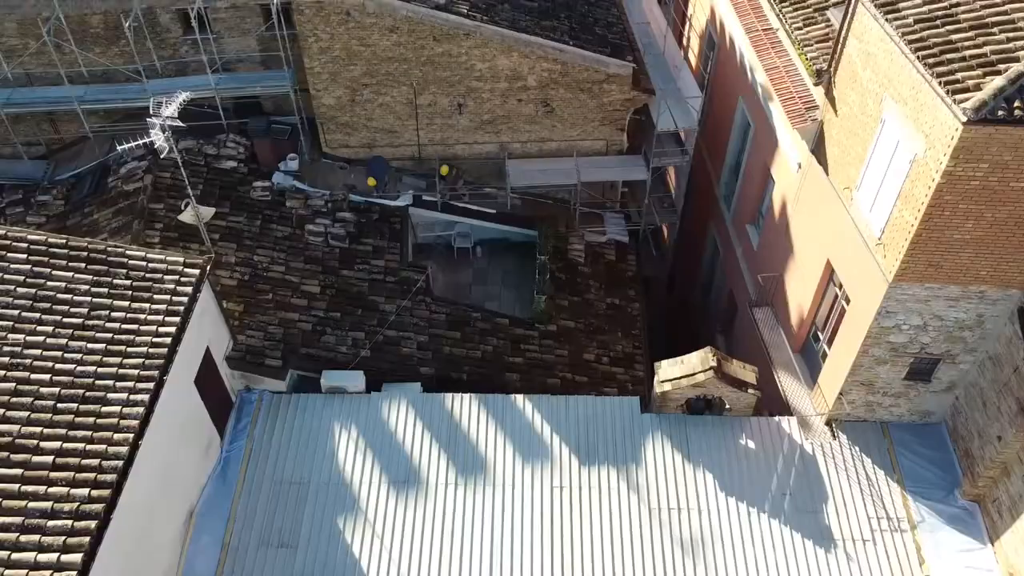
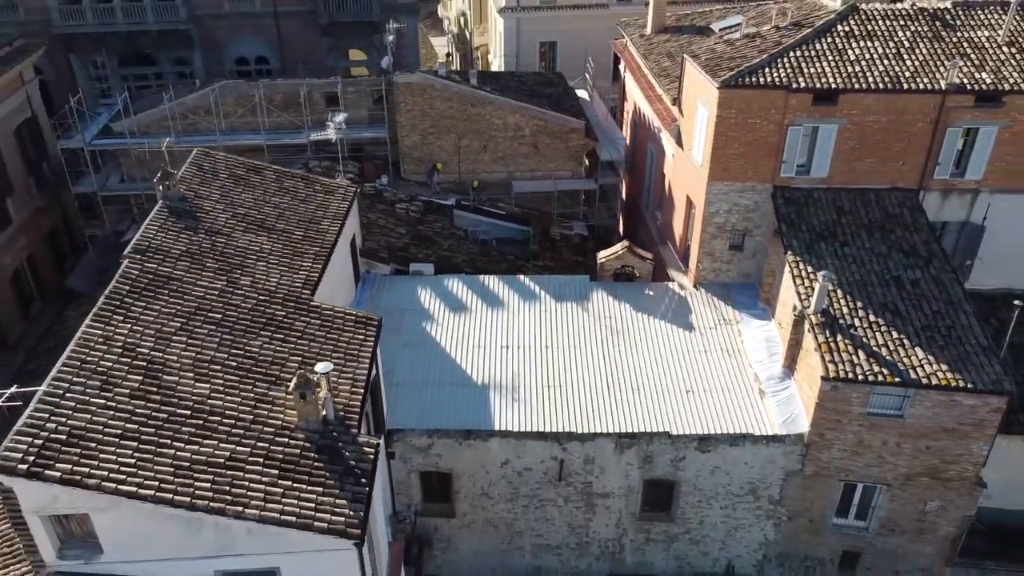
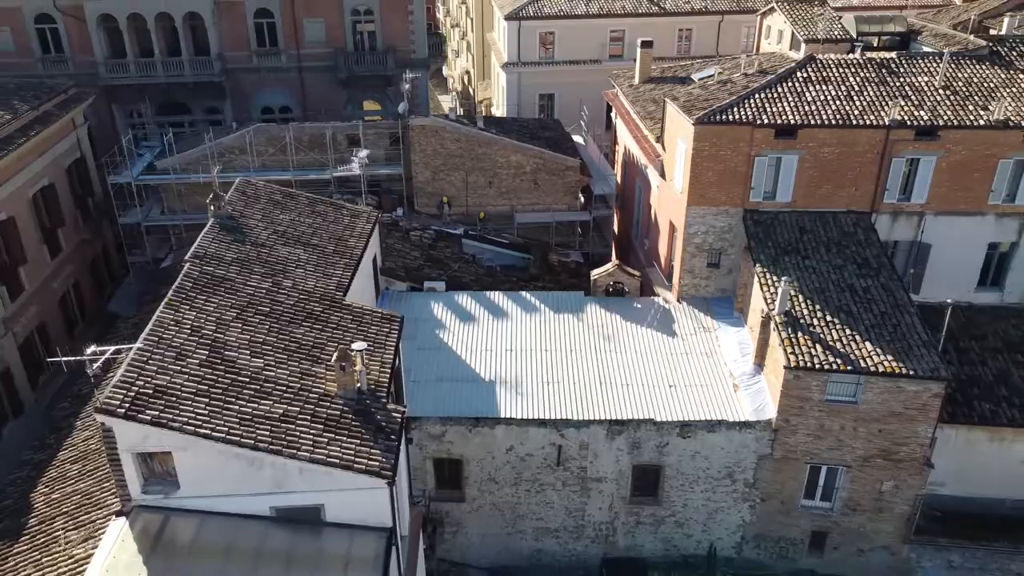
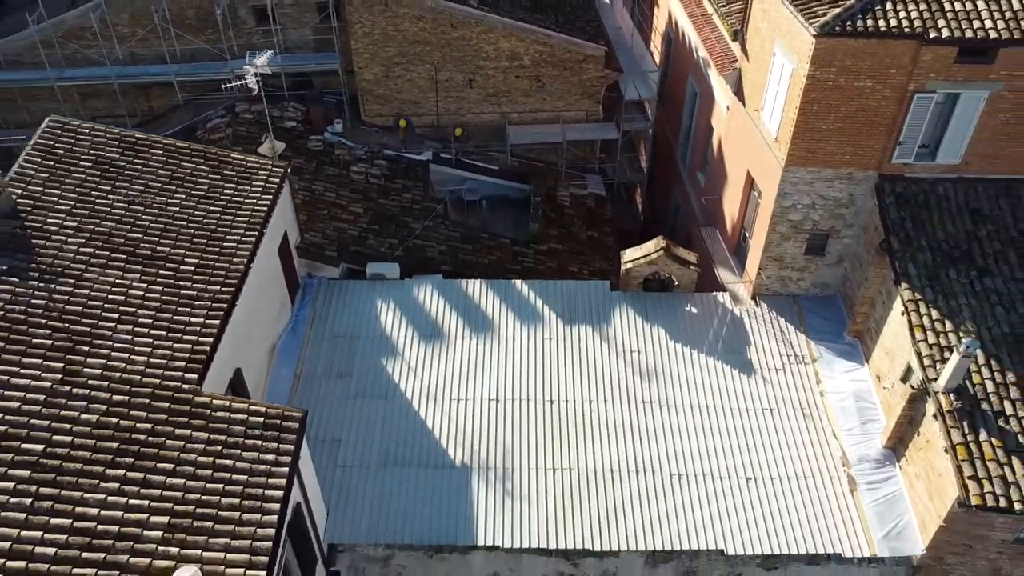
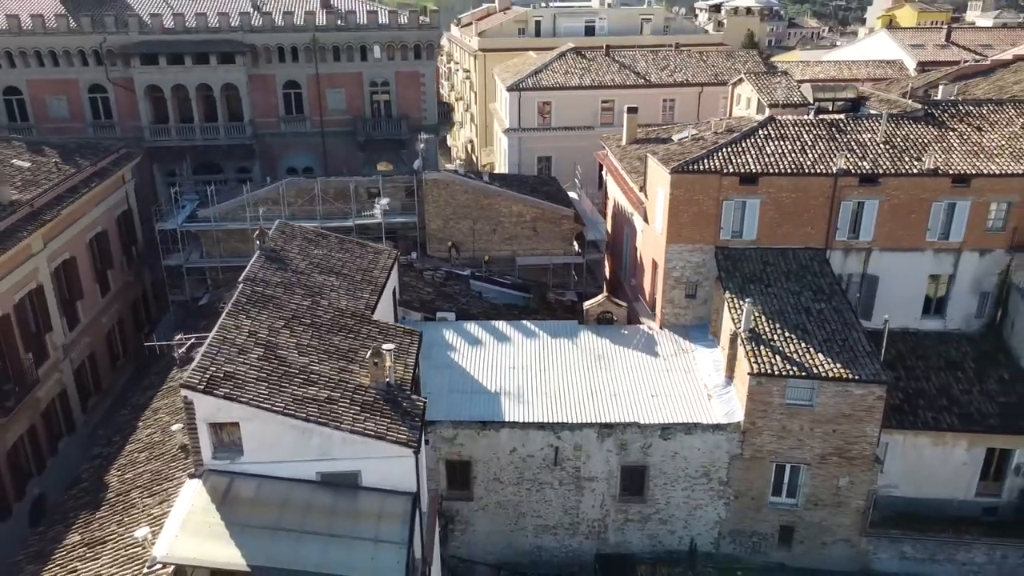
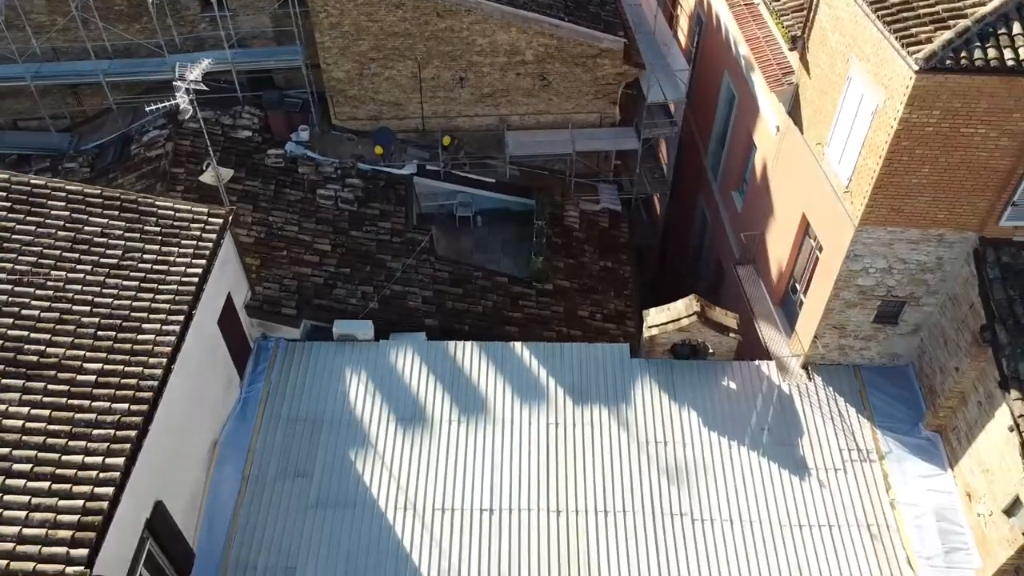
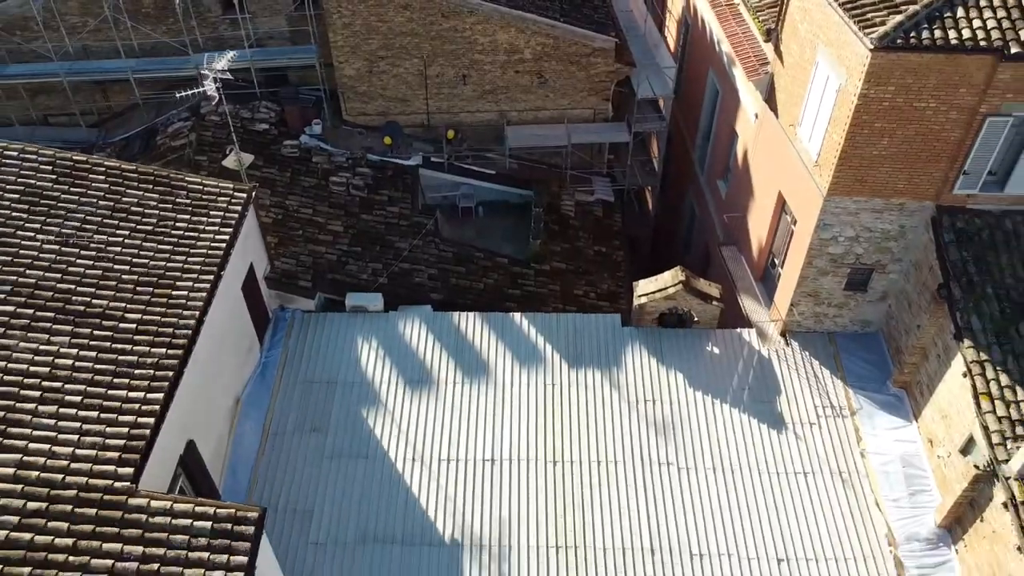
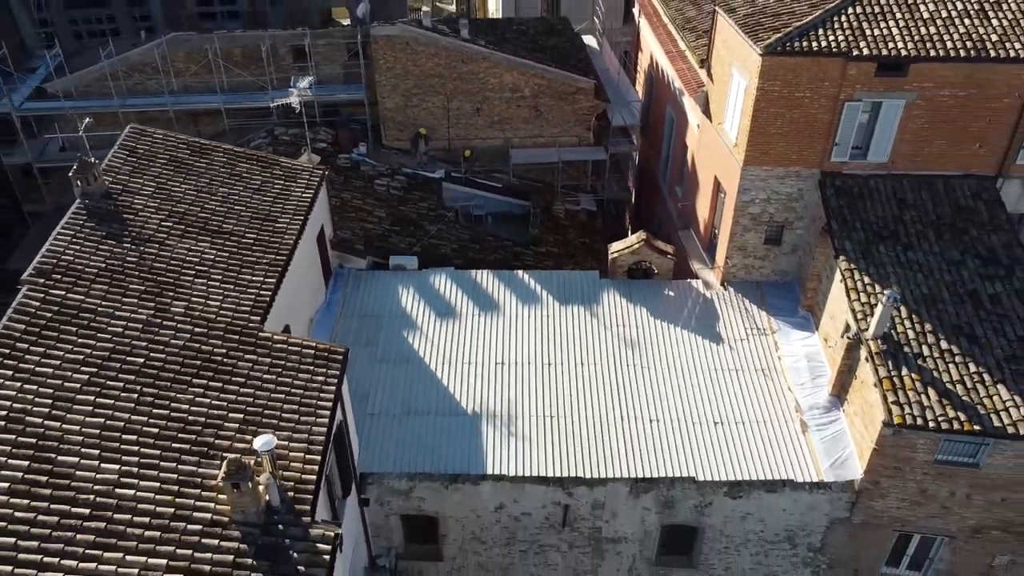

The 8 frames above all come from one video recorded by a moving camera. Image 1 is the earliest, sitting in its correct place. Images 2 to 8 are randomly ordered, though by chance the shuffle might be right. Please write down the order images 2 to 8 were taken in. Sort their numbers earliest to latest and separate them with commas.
6, 7, 4, 8, 2, 3, 5
